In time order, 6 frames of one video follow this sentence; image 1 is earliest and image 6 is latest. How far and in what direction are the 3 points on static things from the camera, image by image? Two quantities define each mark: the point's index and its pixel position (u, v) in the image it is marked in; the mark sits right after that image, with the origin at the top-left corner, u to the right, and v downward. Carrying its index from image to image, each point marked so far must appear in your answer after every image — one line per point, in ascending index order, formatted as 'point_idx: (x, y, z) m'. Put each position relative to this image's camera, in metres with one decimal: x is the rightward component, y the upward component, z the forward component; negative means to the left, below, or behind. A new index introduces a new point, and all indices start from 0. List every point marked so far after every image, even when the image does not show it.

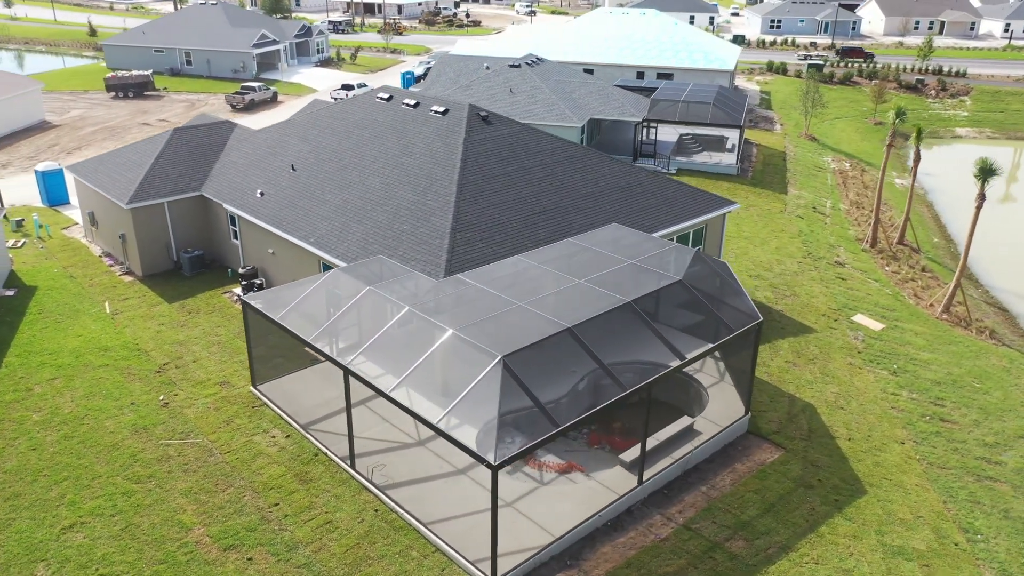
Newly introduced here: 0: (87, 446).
0: (-8.3, -3.1, +16.1) m
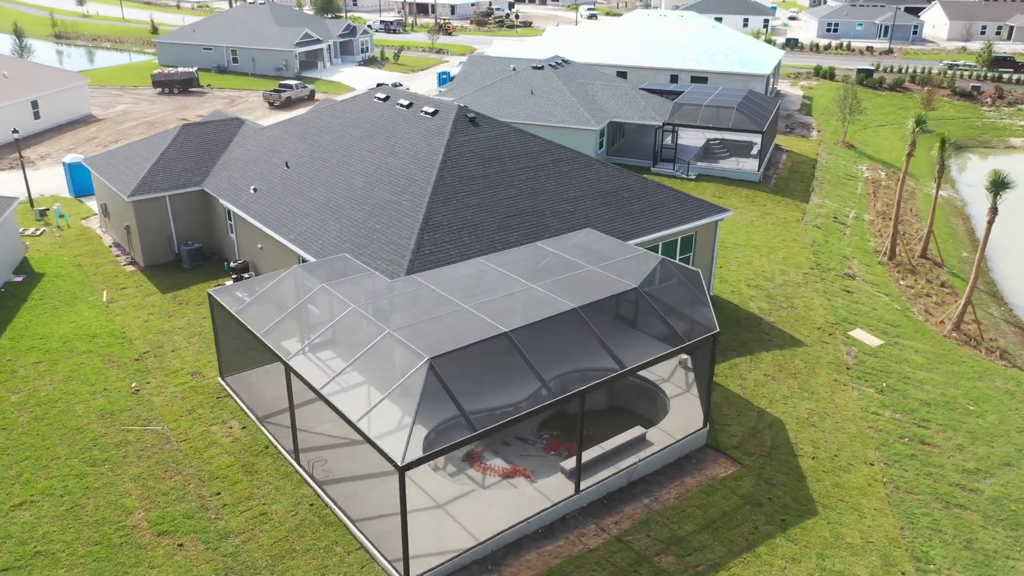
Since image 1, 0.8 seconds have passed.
0: (-9.4, -2.9, +16.7) m
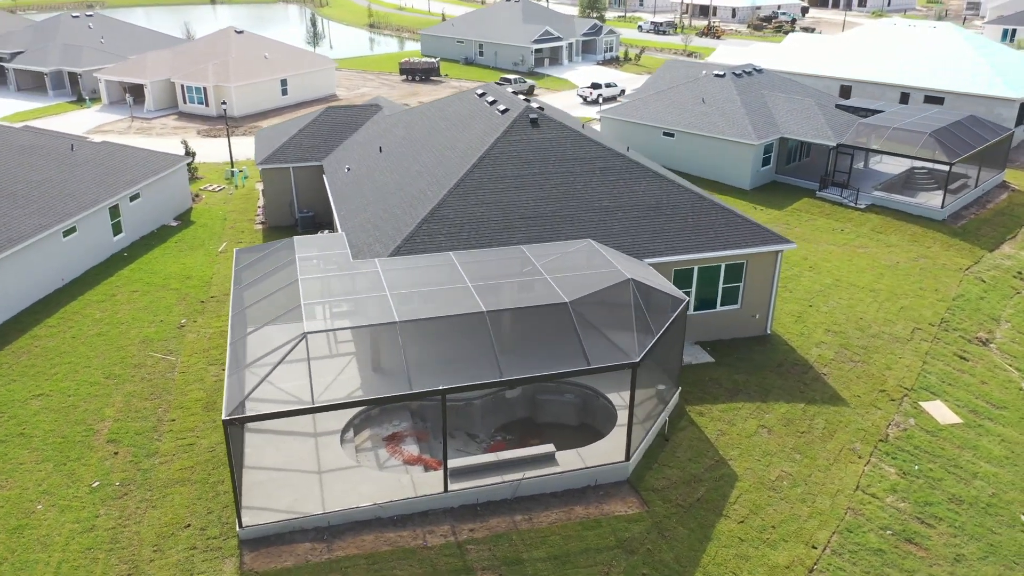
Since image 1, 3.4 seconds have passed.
0: (-10.2, -1.4, +20.5) m
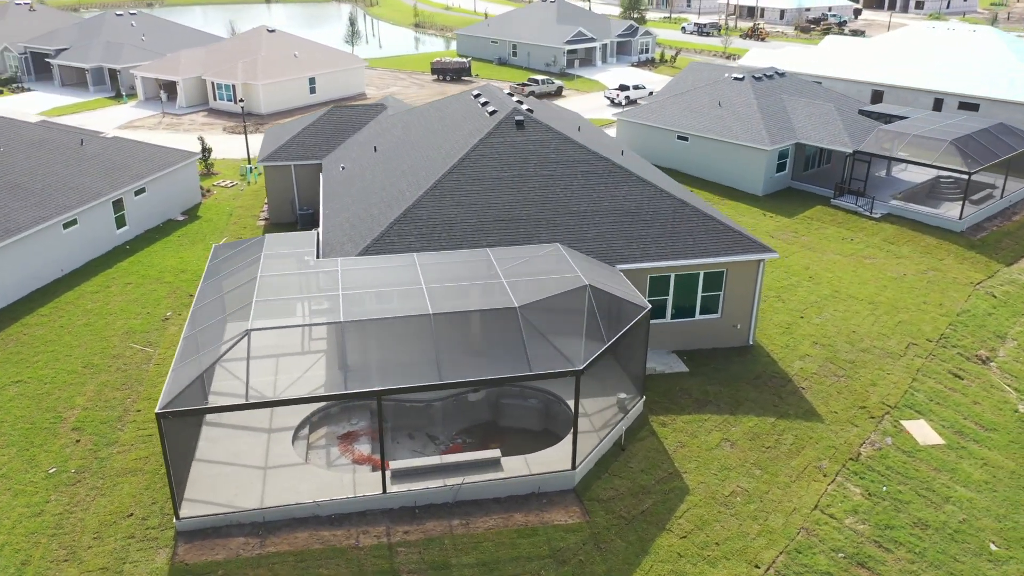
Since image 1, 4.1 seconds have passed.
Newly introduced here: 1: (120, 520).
0: (-10.9, -1.2, +21.1) m
1: (-7.0, -4.2, +14.7) m
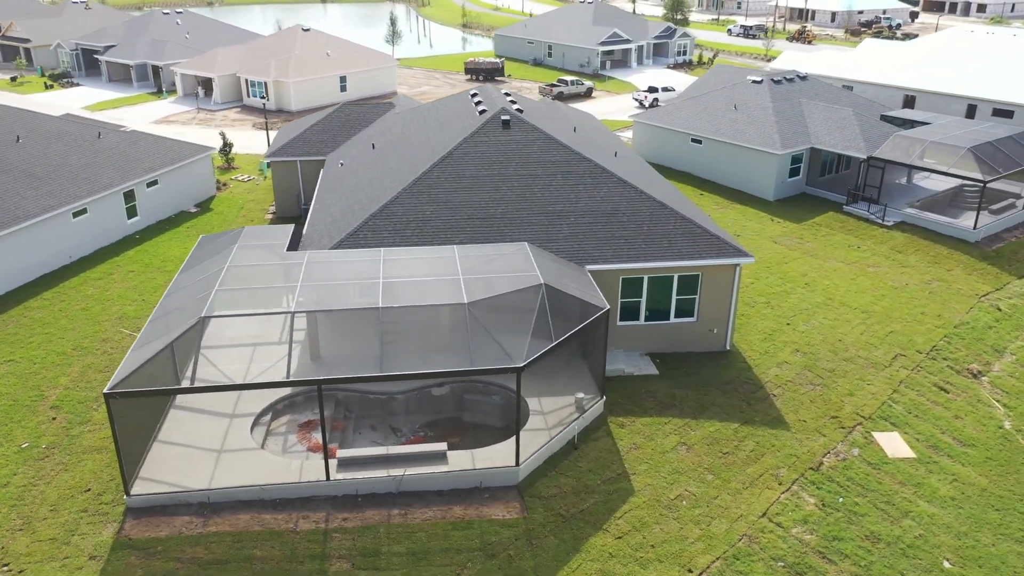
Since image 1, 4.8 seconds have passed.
0: (-11.5, -0.8, +22.0) m
1: (-8.2, -3.9, +15.4) m
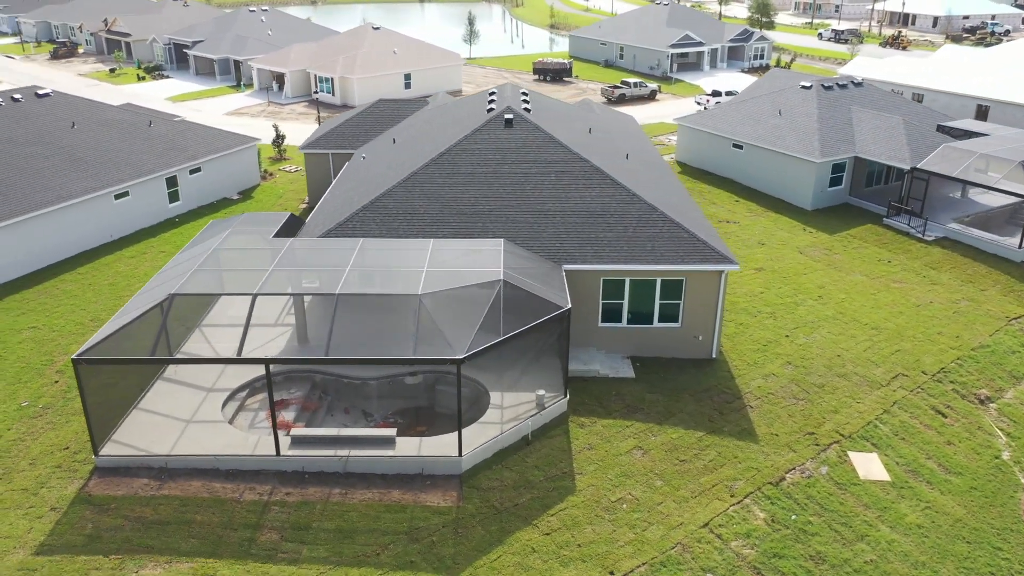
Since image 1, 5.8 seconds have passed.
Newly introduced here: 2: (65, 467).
0: (-11.6, -0.1, +23.7) m
1: (-9.3, -3.3, +16.7) m
2: (-8.8, -3.6, +16.2) m
